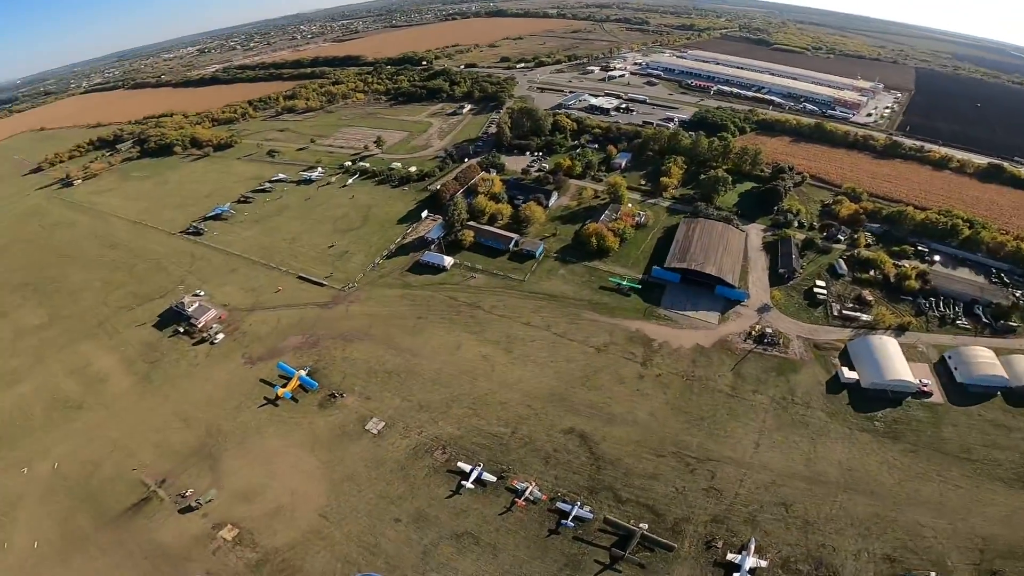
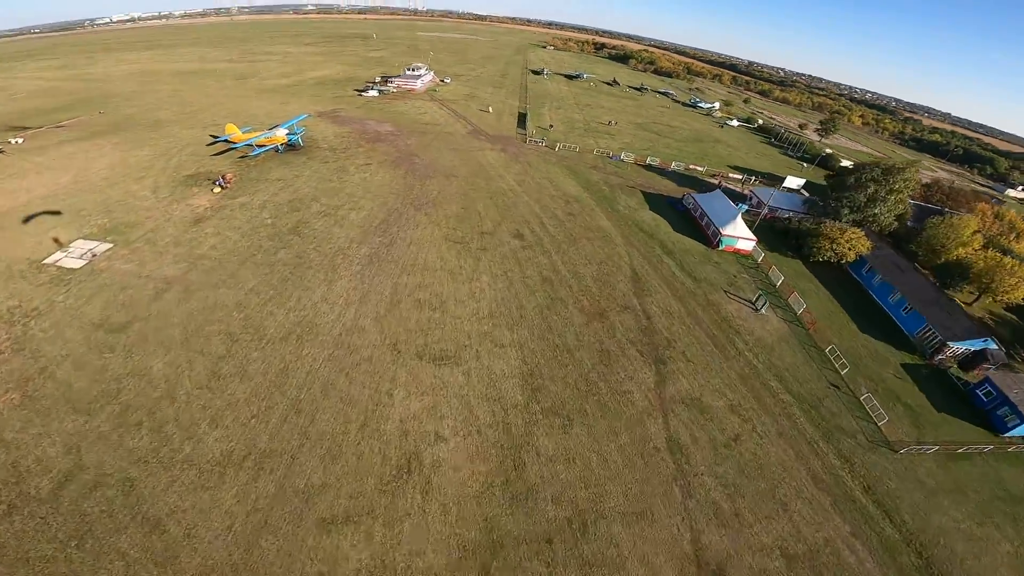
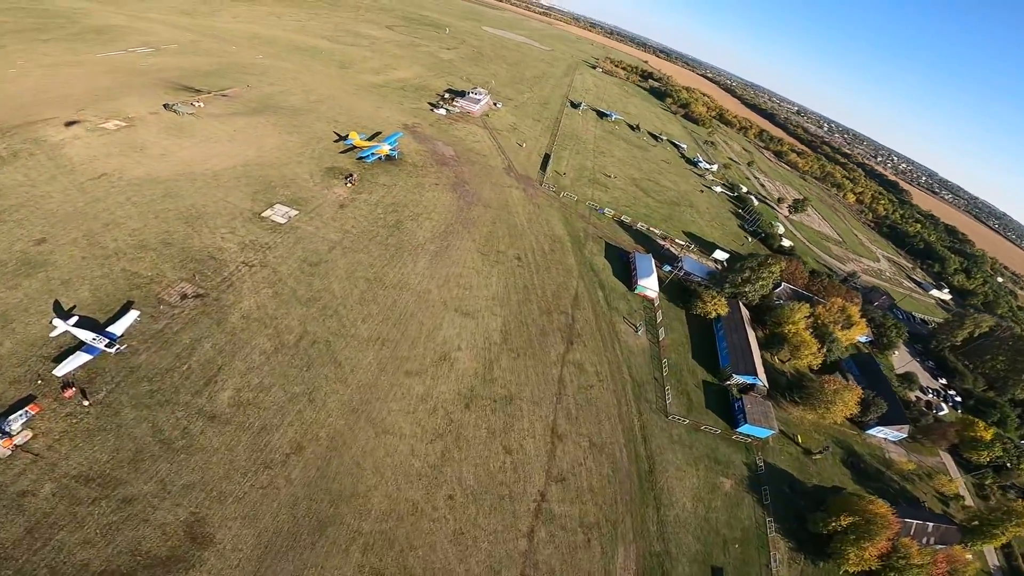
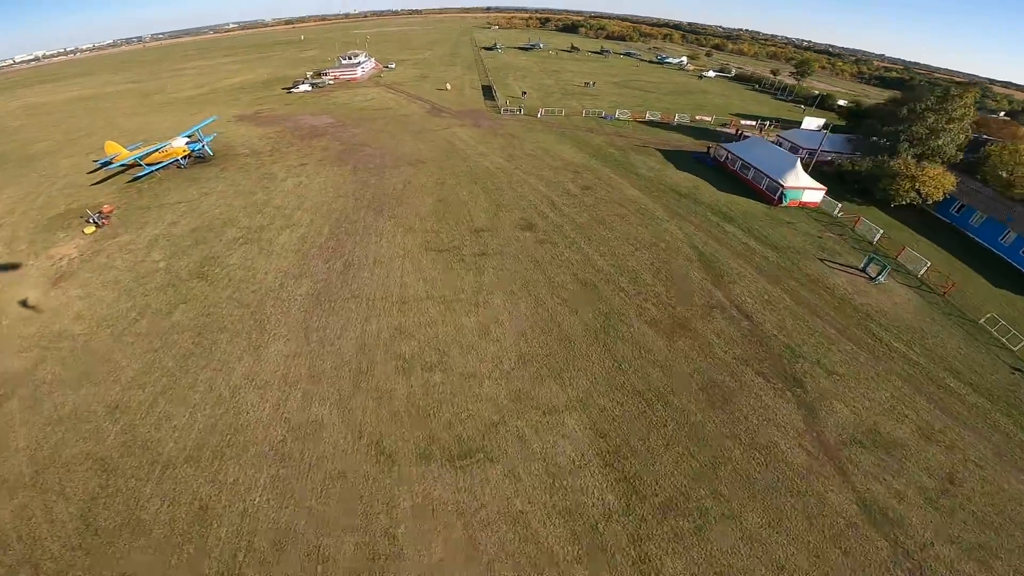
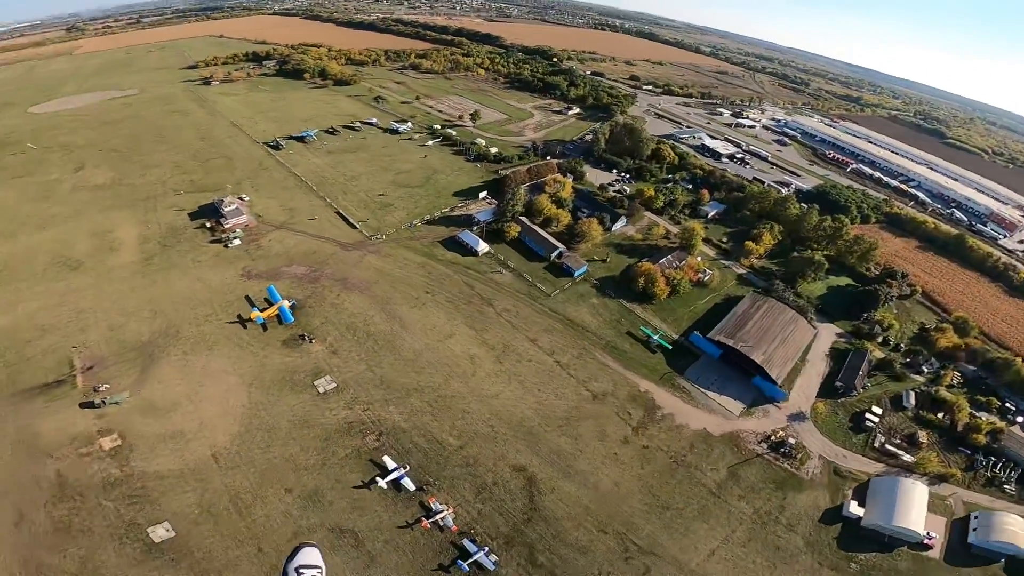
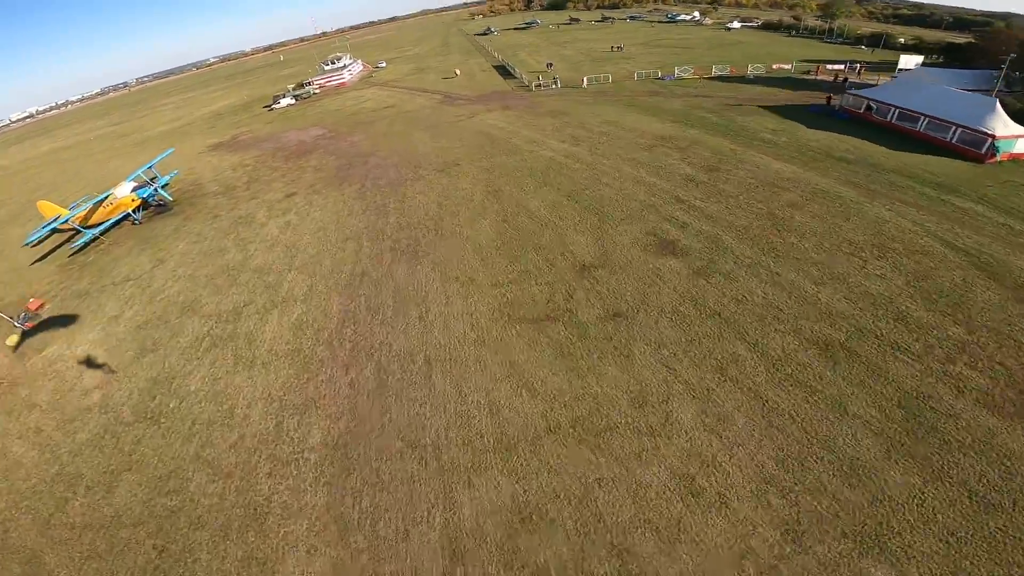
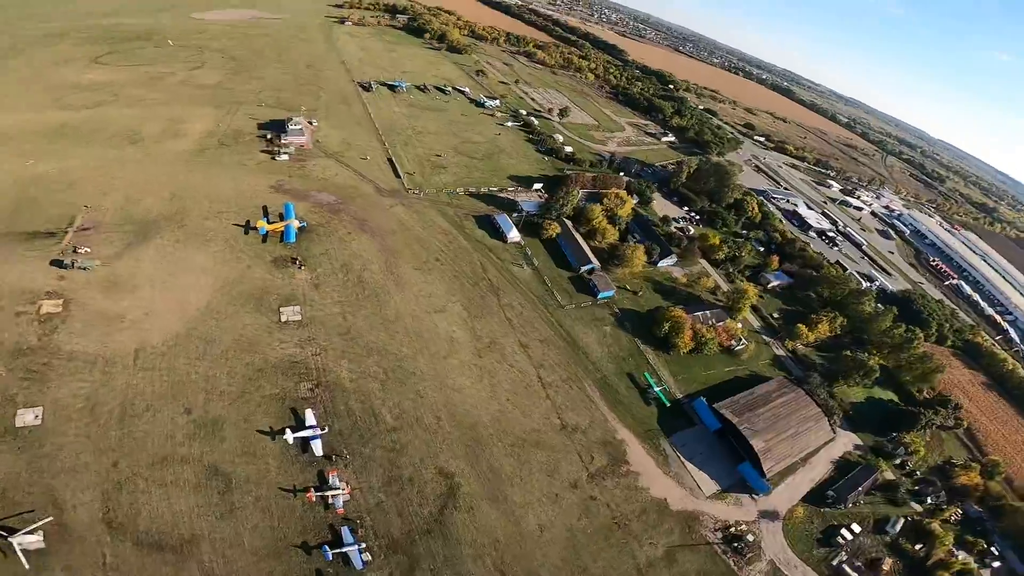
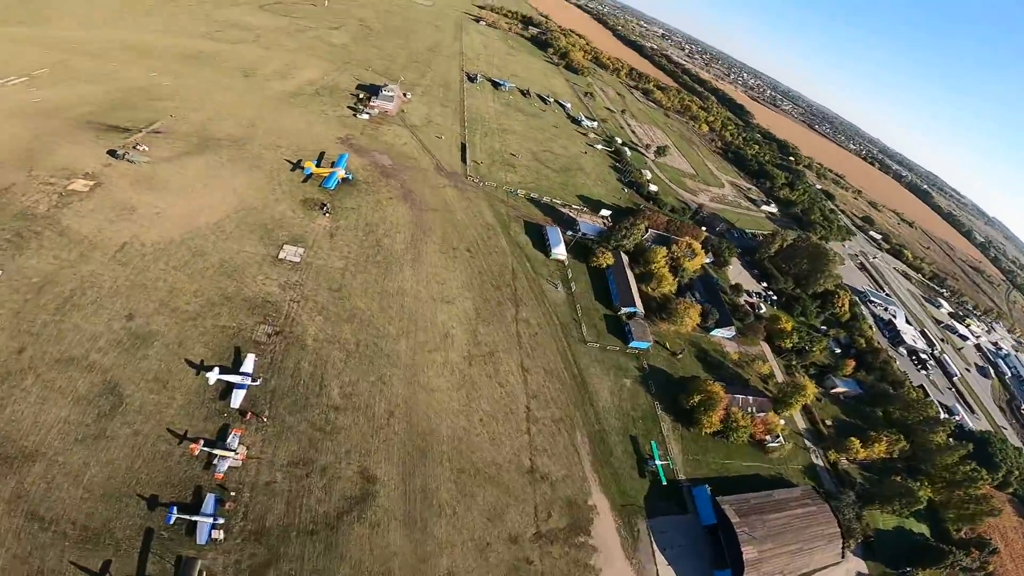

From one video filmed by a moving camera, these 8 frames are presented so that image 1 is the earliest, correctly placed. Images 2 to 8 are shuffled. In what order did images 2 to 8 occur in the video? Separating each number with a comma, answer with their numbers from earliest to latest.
5, 7, 8, 3, 2, 4, 6
